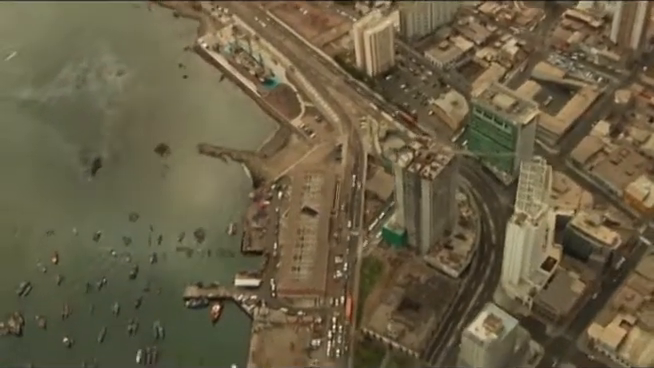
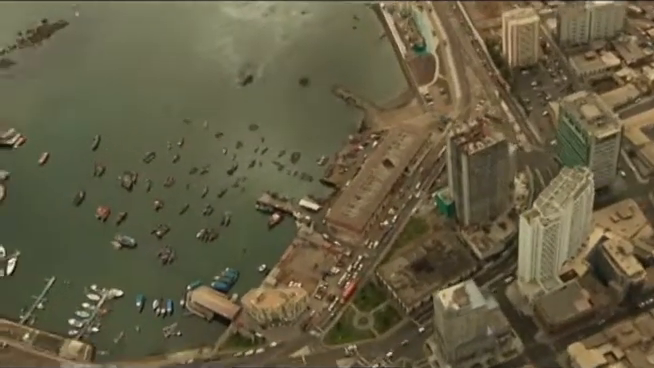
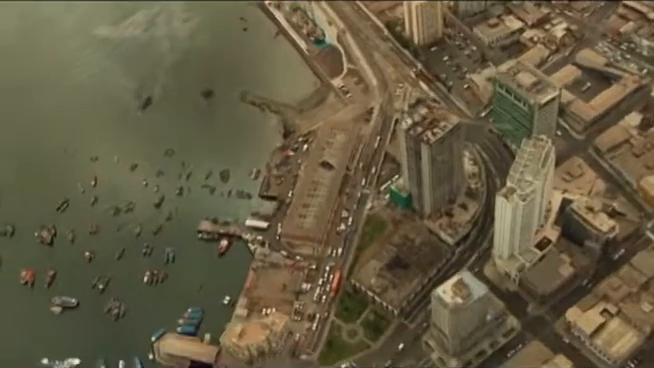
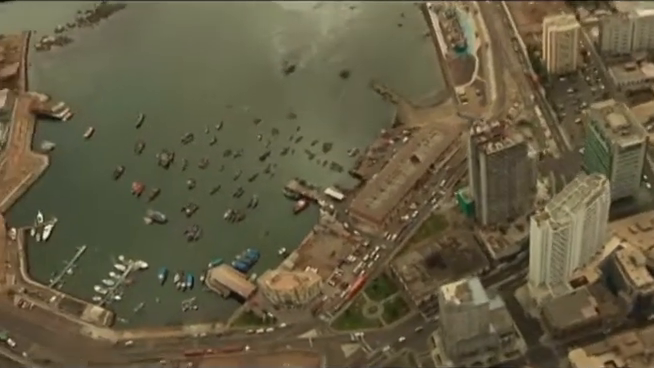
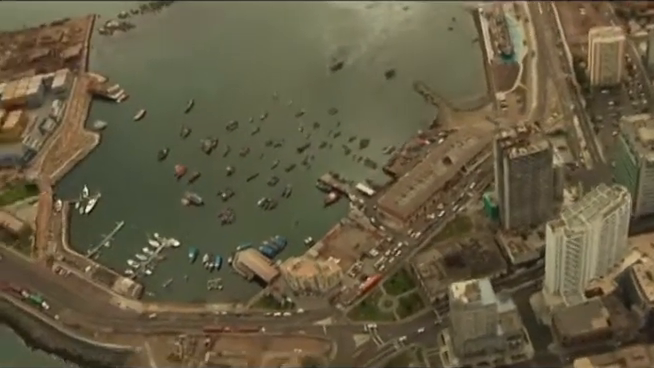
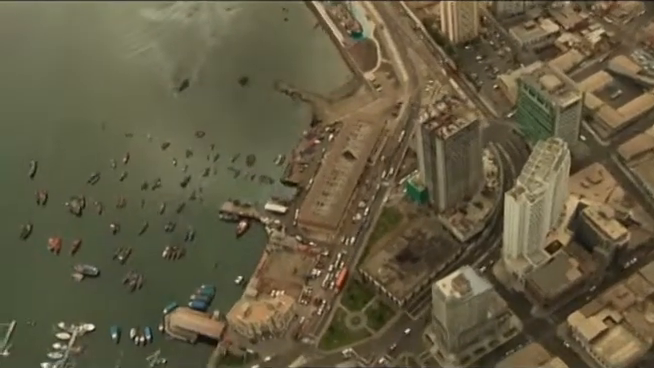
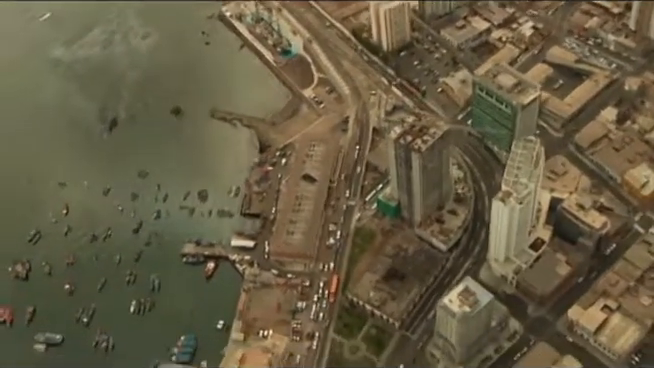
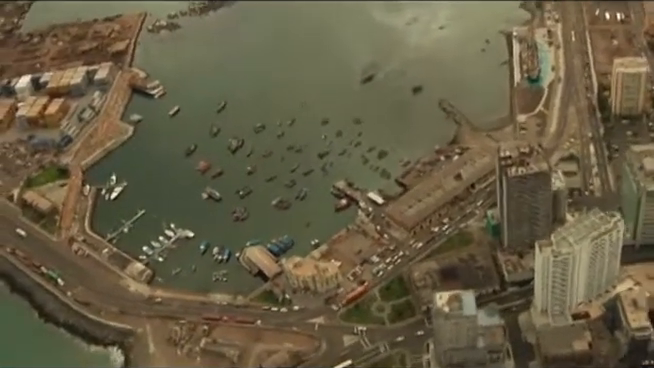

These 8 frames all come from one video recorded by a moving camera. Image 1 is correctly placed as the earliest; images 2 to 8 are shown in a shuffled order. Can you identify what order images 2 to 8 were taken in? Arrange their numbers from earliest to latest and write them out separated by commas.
7, 3, 6, 2, 4, 5, 8
